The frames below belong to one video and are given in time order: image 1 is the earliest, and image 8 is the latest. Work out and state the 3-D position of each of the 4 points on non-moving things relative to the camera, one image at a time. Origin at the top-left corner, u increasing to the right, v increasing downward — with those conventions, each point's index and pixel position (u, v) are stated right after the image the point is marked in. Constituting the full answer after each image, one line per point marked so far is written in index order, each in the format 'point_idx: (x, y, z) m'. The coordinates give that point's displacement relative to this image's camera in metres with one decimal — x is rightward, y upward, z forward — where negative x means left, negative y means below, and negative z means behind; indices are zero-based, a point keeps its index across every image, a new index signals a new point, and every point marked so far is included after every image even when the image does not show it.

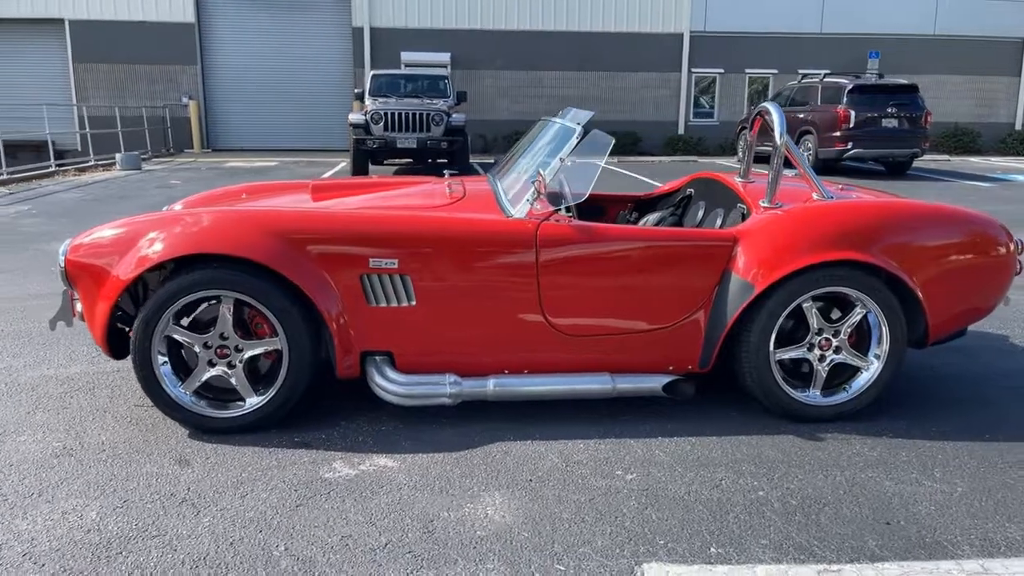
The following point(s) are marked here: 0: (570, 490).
0: (+0.2, -0.8, +3.1) m
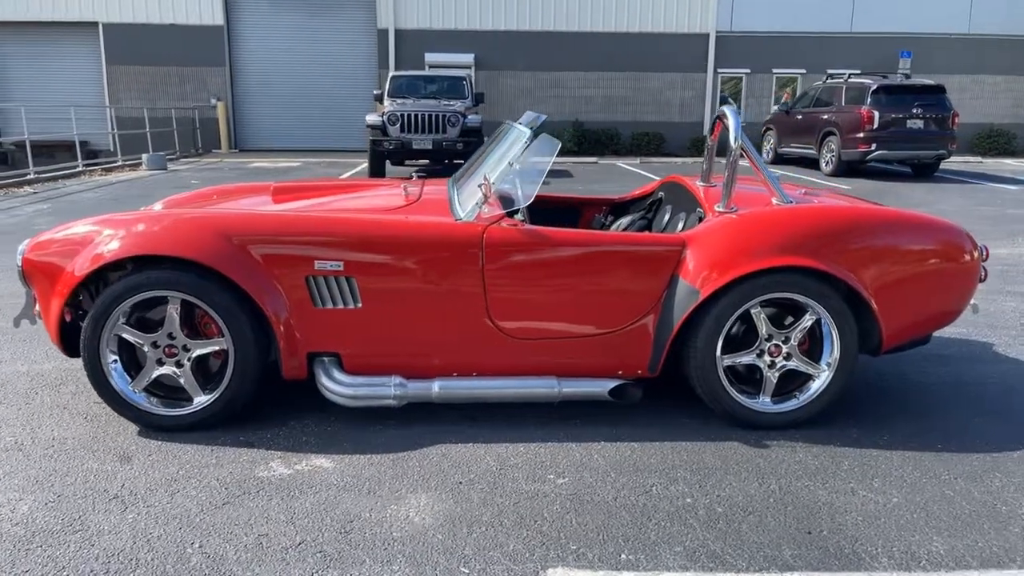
0: (-0.1, -0.8, +3.1) m
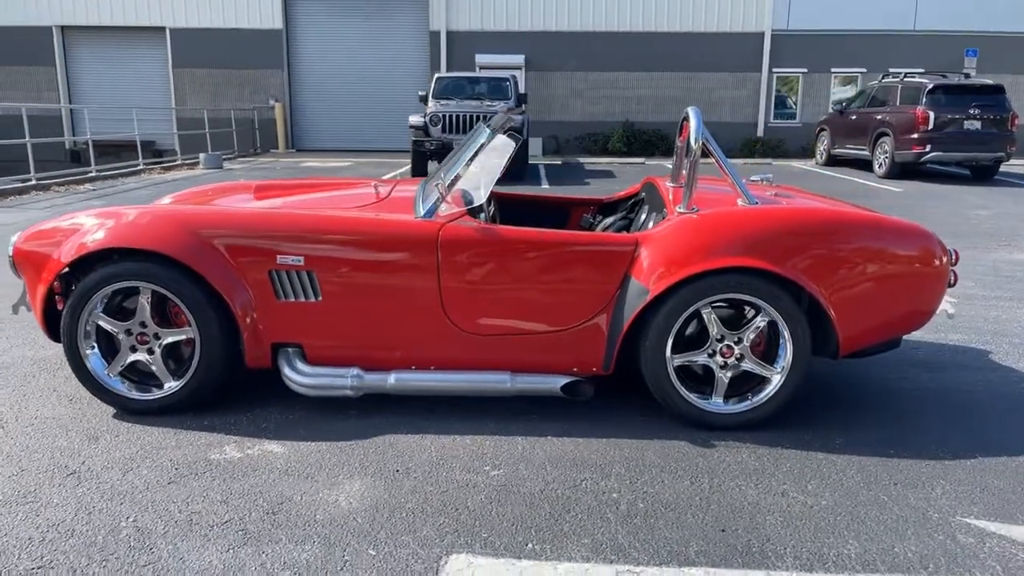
0: (-0.3, -0.8, +3.2) m
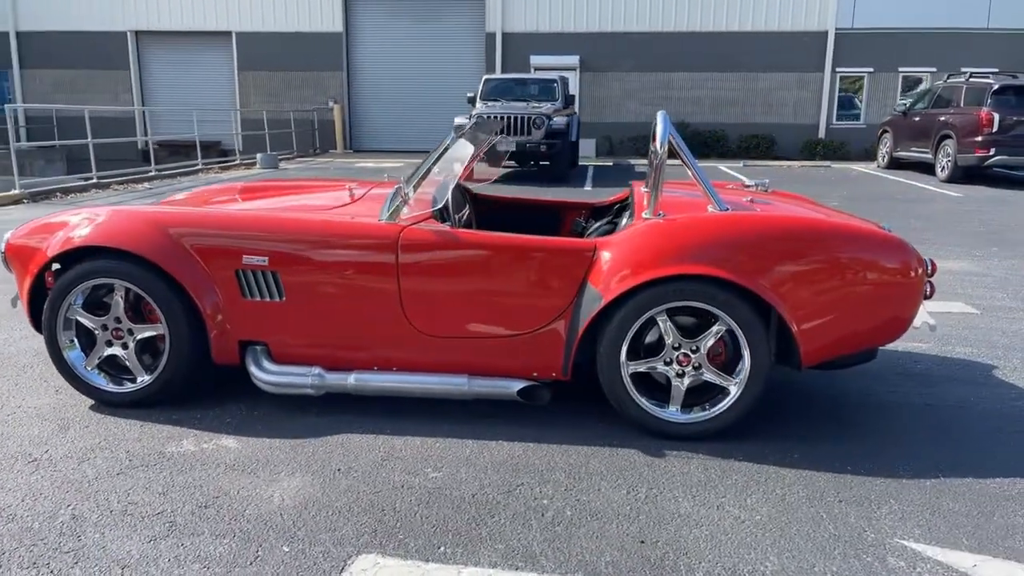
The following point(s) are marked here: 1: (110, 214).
0: (-0.6, -0.8, +3.3) m
1: (-2.1, +0.4, +4.1) m
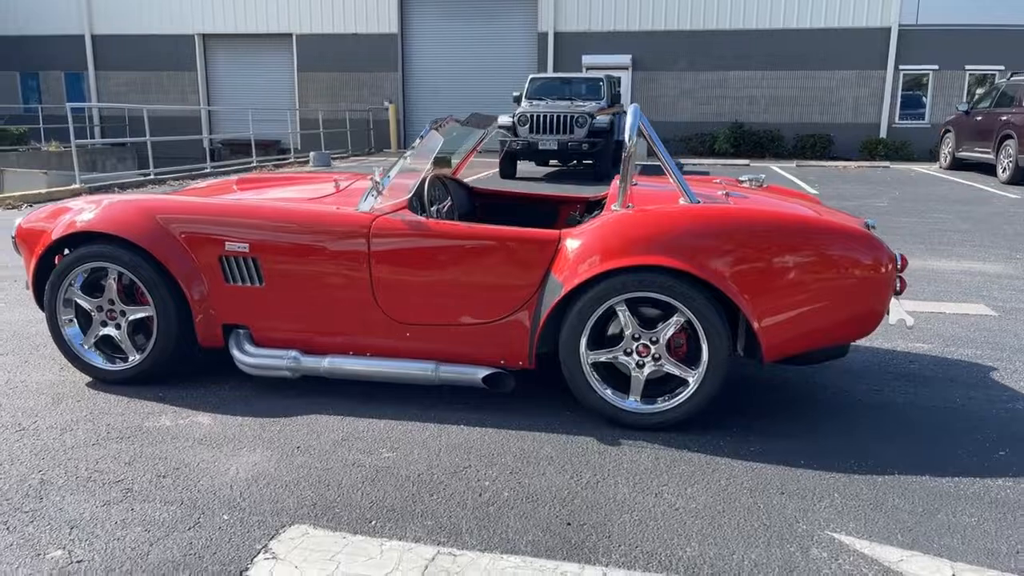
0: (-0.8, -0.7, +3.4) m
1: (-2.2, +0.5, +4.3) m
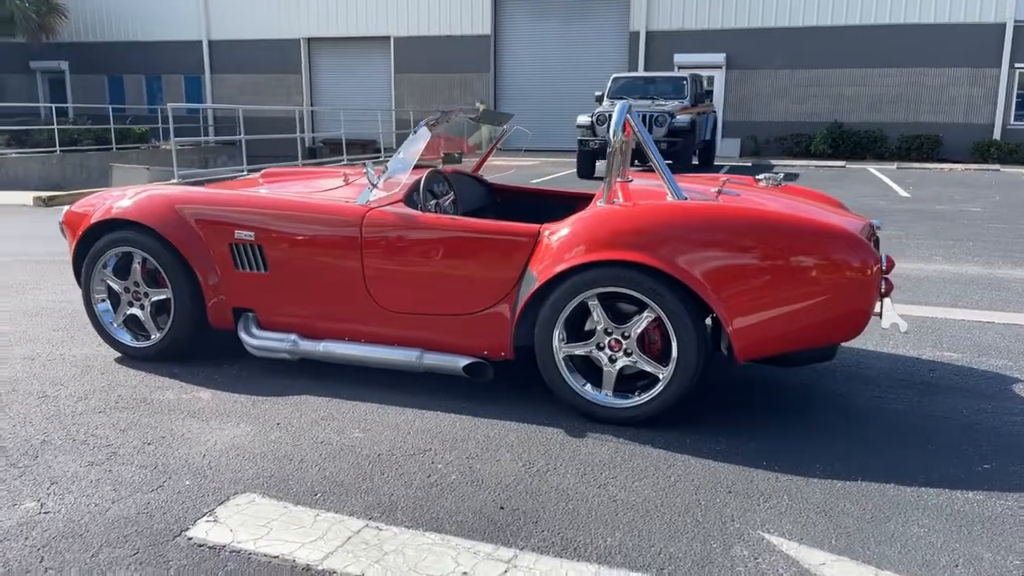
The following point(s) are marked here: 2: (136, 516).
0: (-1.0, -0.7, +3.6) m
1: (-2.2, +0.6, +4.7) m
2: (-1.4, -0.8, +2.9) m
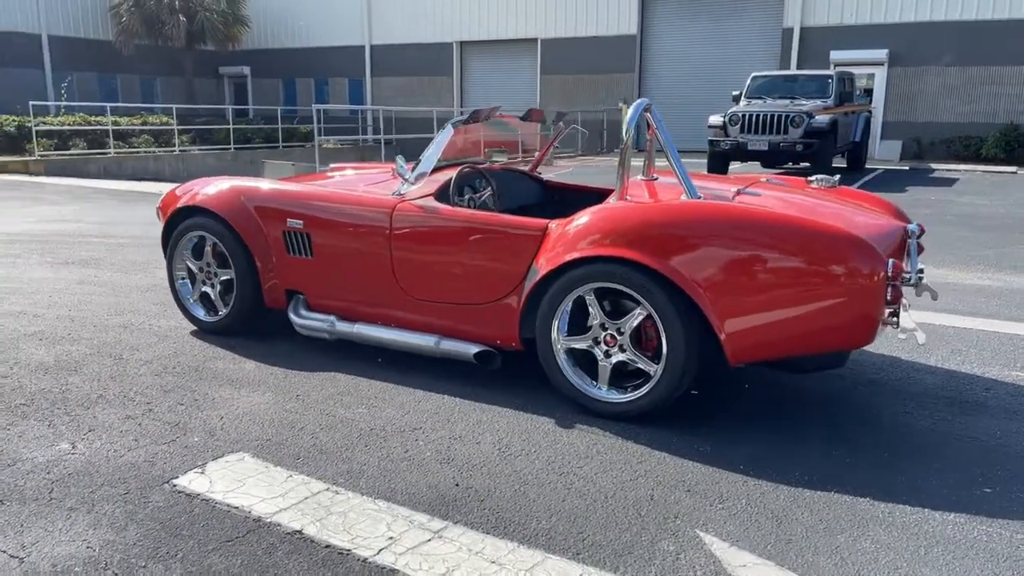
0: (-1.0, -0.6, +3.9) m
1: (-1.9, +0.7, +5.2) m
2: (-1.5, -0.7, +3.3) m
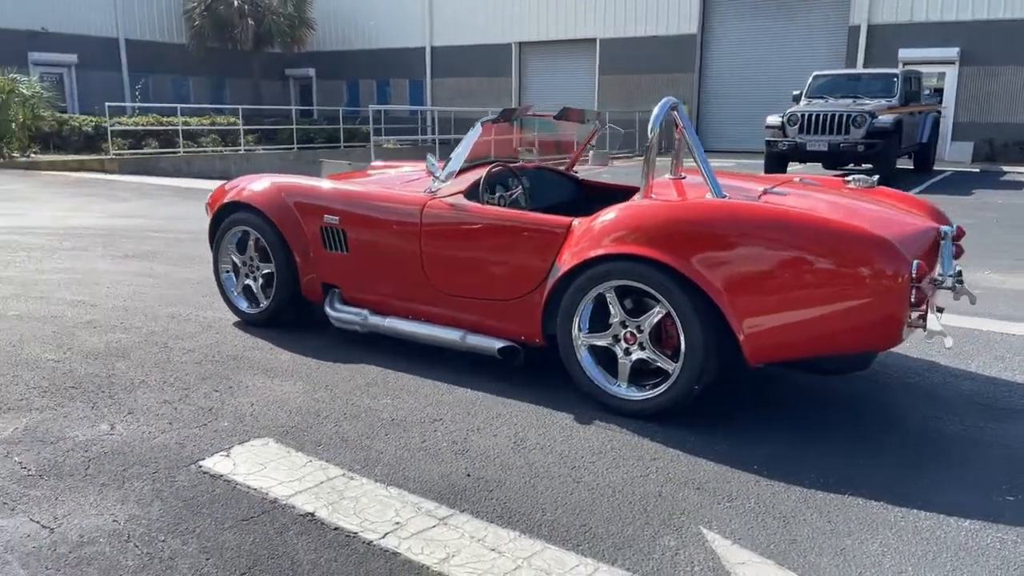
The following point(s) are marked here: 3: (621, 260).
0: (-0.9, -0.6, +4.1) m
1: (-1.7, +0.7, +5.4) m
2: (-1.5, -0.7, +3.4) m
3: (+0.5, +0.1, +3.8) m
